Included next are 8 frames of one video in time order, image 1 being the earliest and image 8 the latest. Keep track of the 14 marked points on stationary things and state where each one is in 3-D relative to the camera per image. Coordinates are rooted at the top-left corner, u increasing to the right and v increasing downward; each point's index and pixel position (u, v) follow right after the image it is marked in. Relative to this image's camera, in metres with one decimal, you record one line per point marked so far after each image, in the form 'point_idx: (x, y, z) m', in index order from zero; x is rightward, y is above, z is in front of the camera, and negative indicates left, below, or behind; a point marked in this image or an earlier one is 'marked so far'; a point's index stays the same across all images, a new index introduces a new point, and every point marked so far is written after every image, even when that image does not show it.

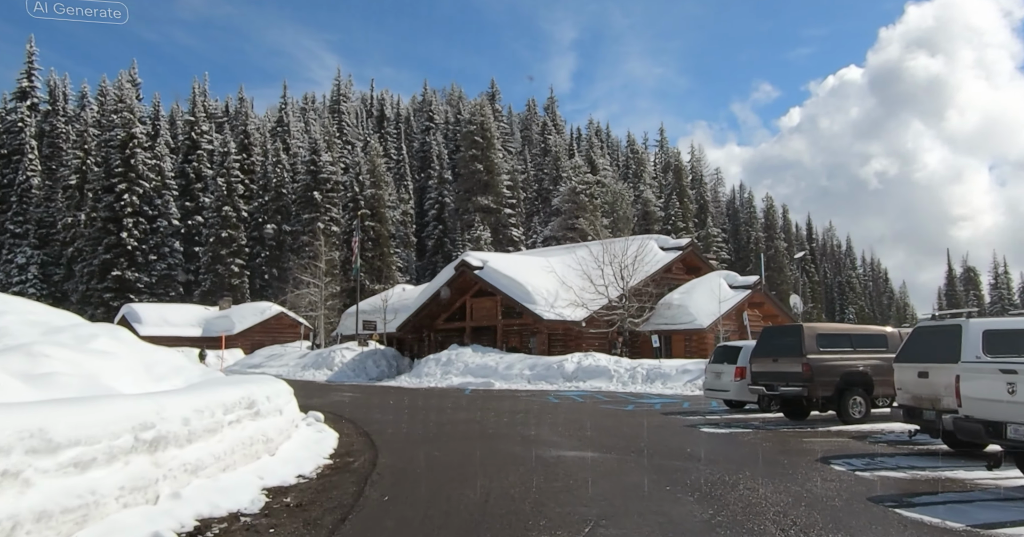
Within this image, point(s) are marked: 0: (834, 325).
0: (+6.3, -1.1, +14.7) m
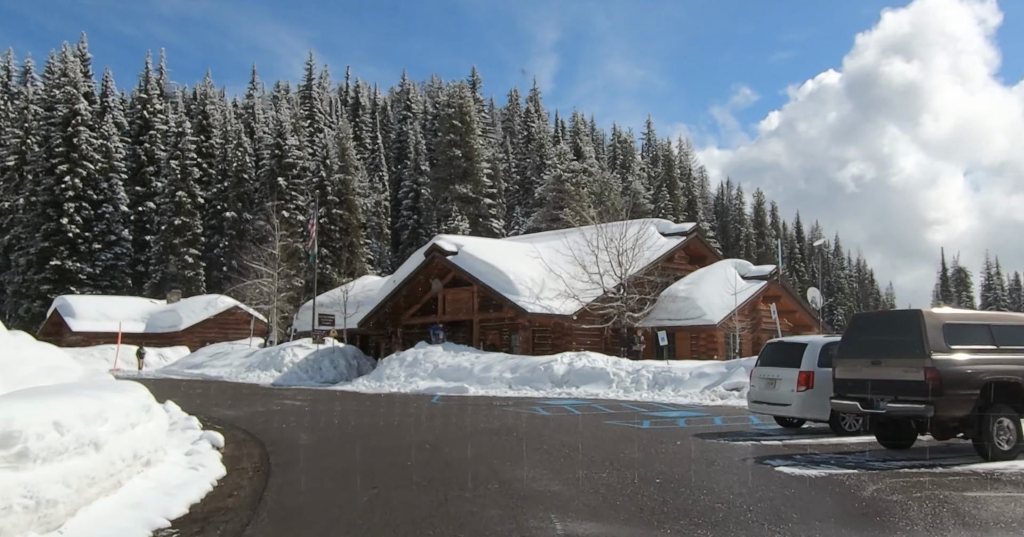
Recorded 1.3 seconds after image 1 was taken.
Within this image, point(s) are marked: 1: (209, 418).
0: (+6.0, -0.6, +10.0) m
1: (-6.7, -3.3, +16.7) m
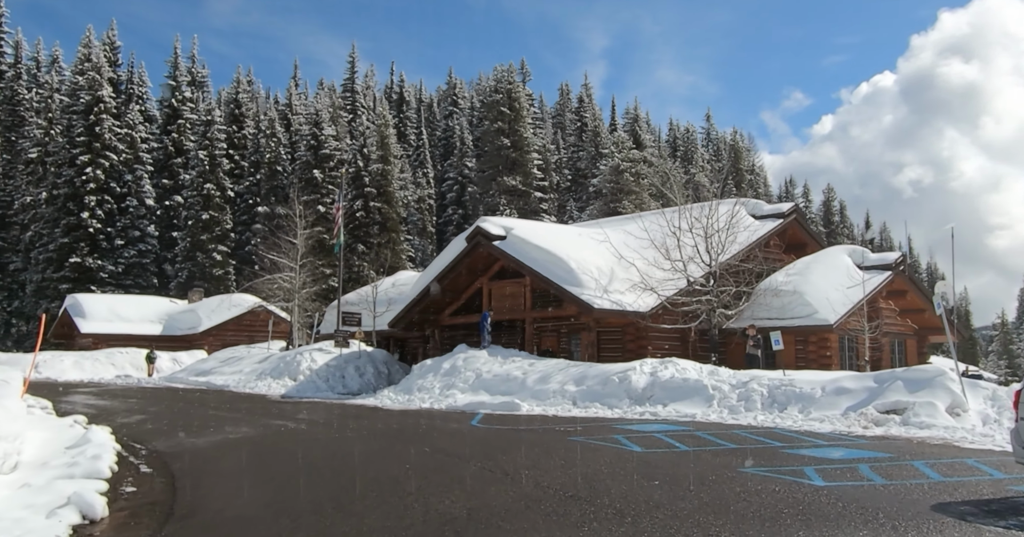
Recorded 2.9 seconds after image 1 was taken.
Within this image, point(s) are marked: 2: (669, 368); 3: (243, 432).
0: (+6.7, 0.0, +4.0) m
1: (-5.6, -2.8, +11.5) m
2: (+3.9, -2.5, +19.0) m
3: (-5.3, -3.2, +14.9) m
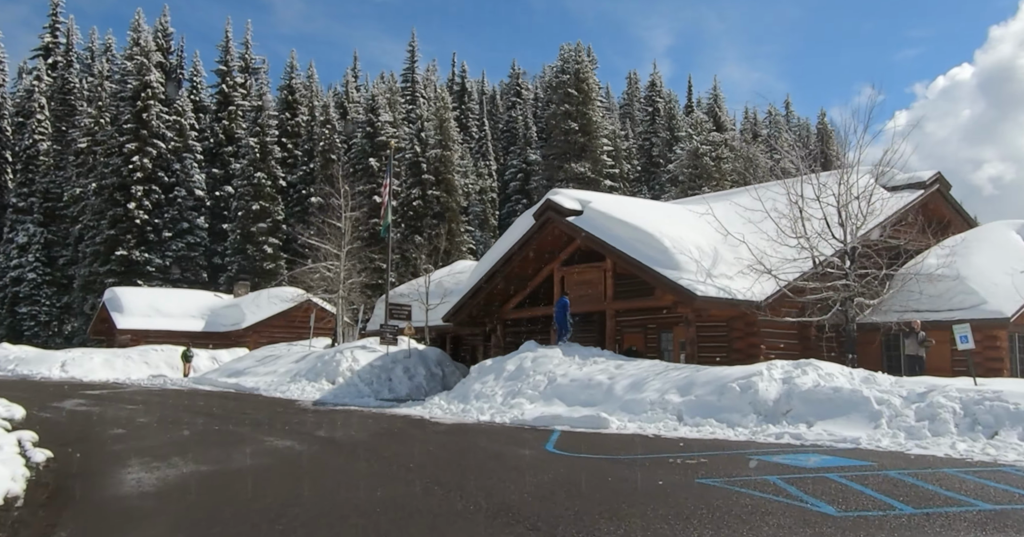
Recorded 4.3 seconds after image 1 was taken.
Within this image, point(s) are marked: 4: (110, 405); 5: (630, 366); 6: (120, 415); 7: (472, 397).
0: (+7.0, +0.6, -1.0) m
1: (-4.6, -2.3, +7.5) m
2: (+5.5, -2.0, +14.2) m
3: (-4.0, -2.7, +10.8) m
4: (-9.9, -3.3, +18.6) m
5: (+2.6, -2.2, +16.7) m
6: (-8.9, -3.3, +17.2) m
7: (-0.9, -3.0, +17.4) m
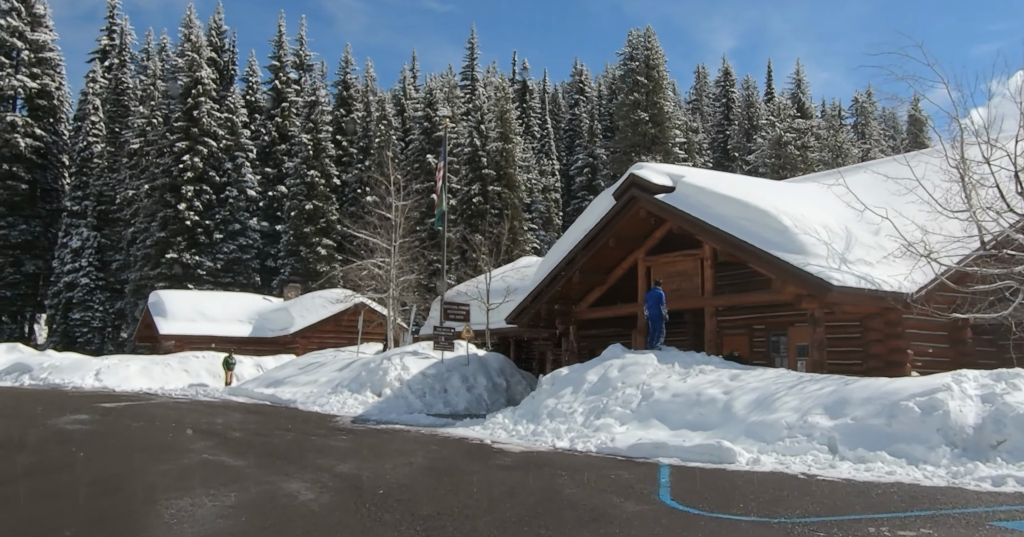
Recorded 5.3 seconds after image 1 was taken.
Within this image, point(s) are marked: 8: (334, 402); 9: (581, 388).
0: (+7.0, +1.1, -5.1) m
1: (-3.8, -1.9, +4.2) m
2: (+6.8, -1.6, +10.1) m
3: (-3.0, -2.4, +7.5) m
4: (-8.2, -3.1, +15.8) m
5: (+4.0, -1.8, +12.8) m
6: (-7.4, -3.1, +14.3) m
7: (+0.6, -2.7, +13.8) m
8: (-4.7, -3.5, +19.9) m
9: (+1.3, -2.2, +14.2) m
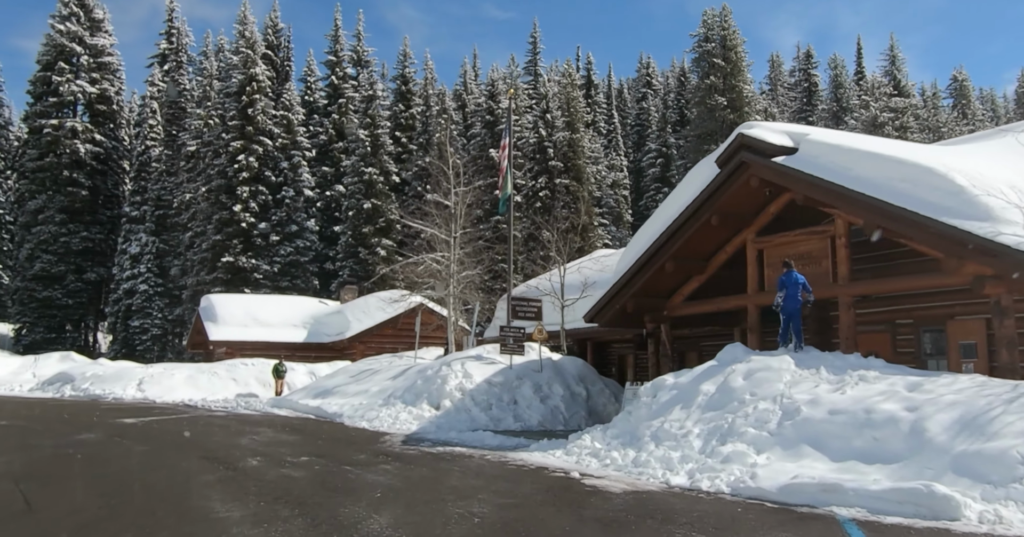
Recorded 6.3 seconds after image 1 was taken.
0: (+6.5, +1.7, -8.9) m
1: (-3.4, -1.6, +1.3) m
2: (+7.7, -1.1, +6.3) m
3: (-2.3, -2.1, +4.5) m
4: (-6.8, -3.0, +13.2) m
5: (+5.2, -1.4, +9.3) m
6: (-6.1, -2.9, +11.6) m
7: (+1.9, -2.4, +10.5) m
8: (-2.8, -3.3, +17.0) m
9: (+2.6, -1.9, +10.8) m
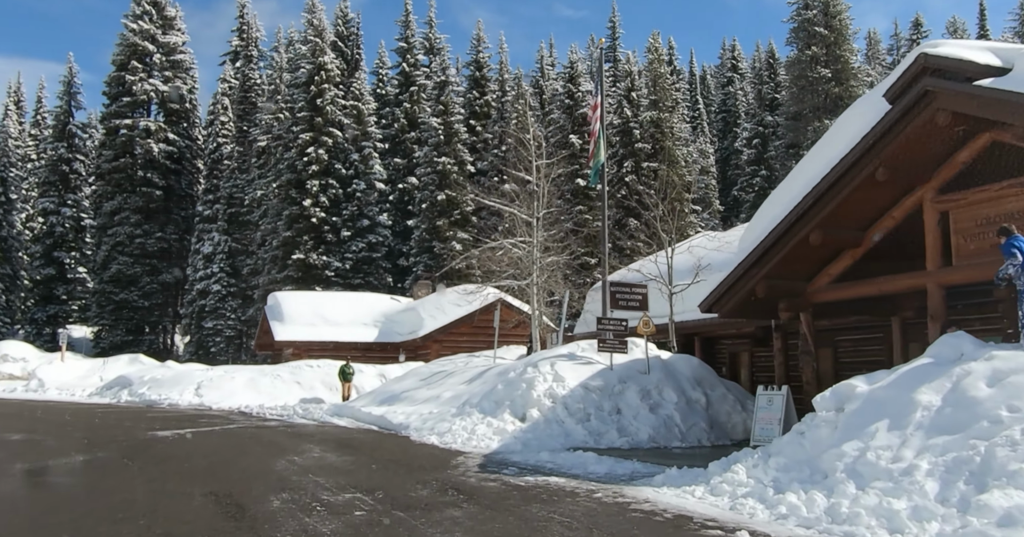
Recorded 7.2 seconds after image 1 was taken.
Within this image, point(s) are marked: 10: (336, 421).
0: (+5.6, +2.2, -12.7) m
1: (-3.1, -1.3, -1.6) m
2: (+8.4, -0.6, +2.2) m
3: (-1.7, -1.7, +1.5) m
4: (-5.2, -2.7, +10.6) m
5: (+6.2, -0.9, +5.5) m
6: (-4.7, -2.6, +9.0) m
7: (+3.1, -1.9, +7.0) m
8: (-1.0, -2.9, +14.0) m
9: (+3.8, -1.4, +7.2) m
10: (-4.0, -3.5, +17.5) m
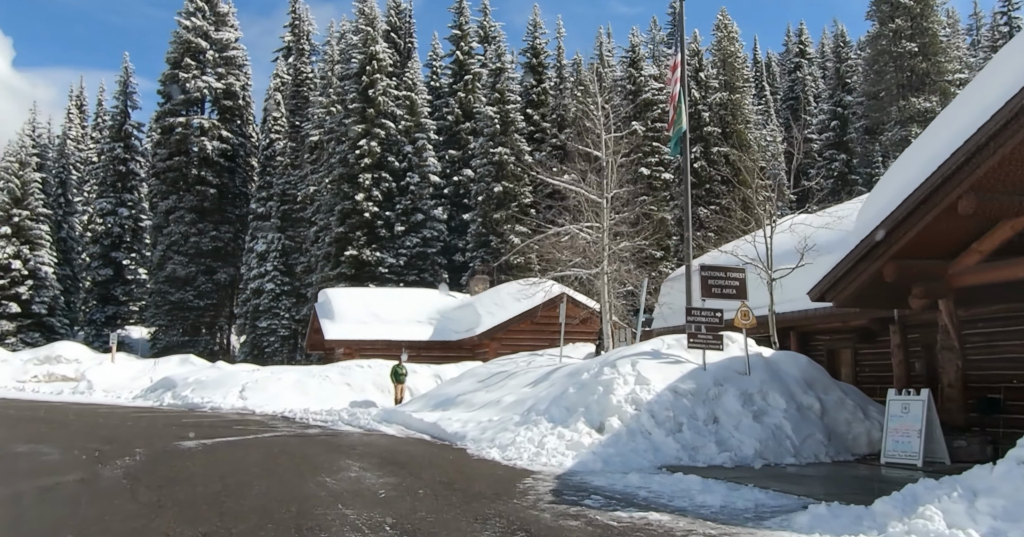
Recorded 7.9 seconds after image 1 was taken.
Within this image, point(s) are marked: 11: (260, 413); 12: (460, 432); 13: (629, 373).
0: (+4.7, +2.5, -15.3) m
1: (-3.1, -1.1, -3.5) m
2: (+8.6, -0.2, -0.6) m
3: (-1.5, -1.5, -0.5) m
4: (-4.3, -2.5, +8.8) m
5: (+6.7, -0.6, +2.8) m
6: (-3.9, -2.4, +7.1) m
7: (+3.7, -1.6, +4.6) m
8: (+0.2, -2.7, +11.8) m
9: (+4.4, -1.1, +4.8) m
10: (-2.6, -3.2, +15.5) m
11: (-6.6, -3.8, +19.9) m
12: (-0.9, -2.9, +13.3) m
13: (+2.0, -1.6, +12.0) m
